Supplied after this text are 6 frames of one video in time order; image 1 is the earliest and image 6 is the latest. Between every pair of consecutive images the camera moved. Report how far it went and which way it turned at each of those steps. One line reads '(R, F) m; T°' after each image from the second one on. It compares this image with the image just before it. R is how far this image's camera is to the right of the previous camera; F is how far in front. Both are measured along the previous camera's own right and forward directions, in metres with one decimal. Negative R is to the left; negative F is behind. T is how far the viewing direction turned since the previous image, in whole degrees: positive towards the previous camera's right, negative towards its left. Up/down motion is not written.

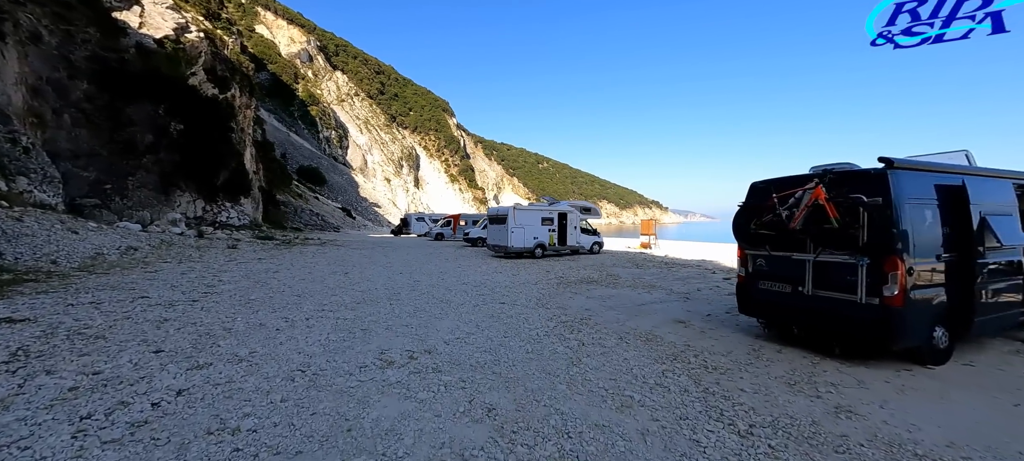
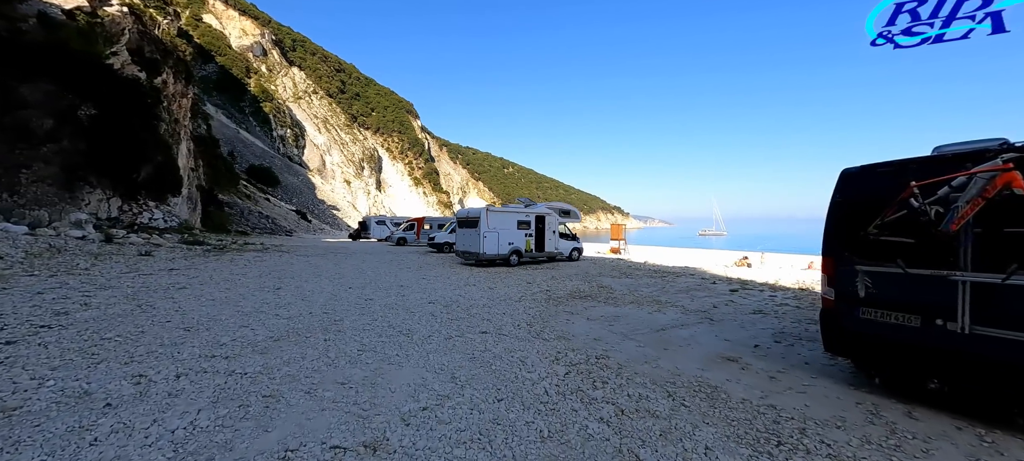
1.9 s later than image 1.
(-0.4, +2.0) m; +6°
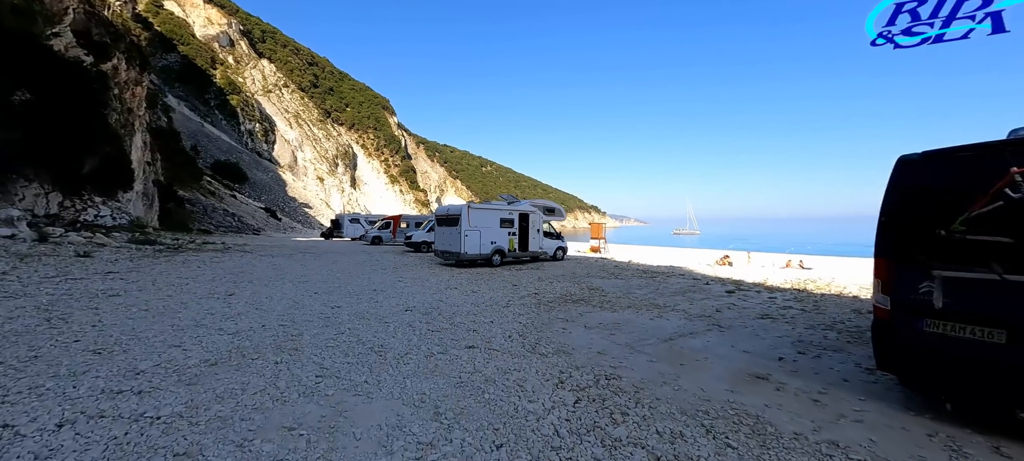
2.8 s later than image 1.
(-0.2, +0.8) m; +3°
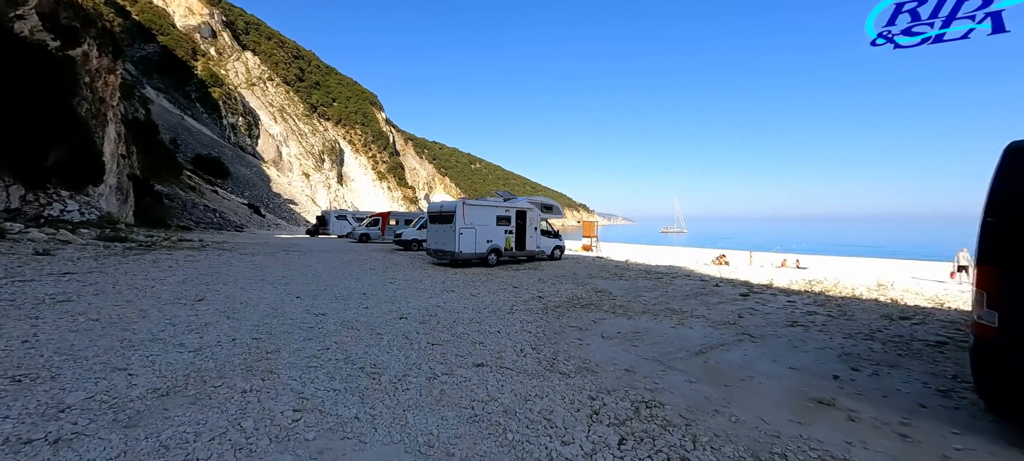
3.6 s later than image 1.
(-0.4, +0.7) m; +2°
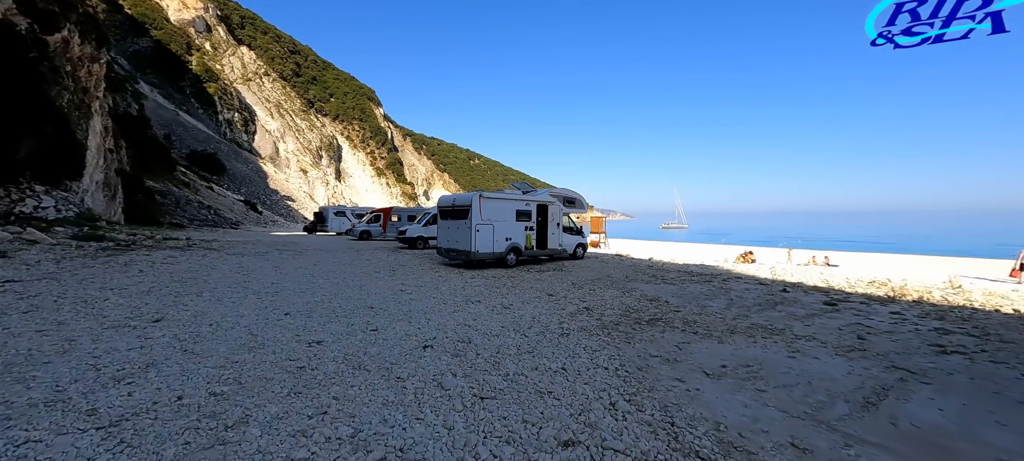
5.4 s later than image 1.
(-0.9, +1.7) m; 0°
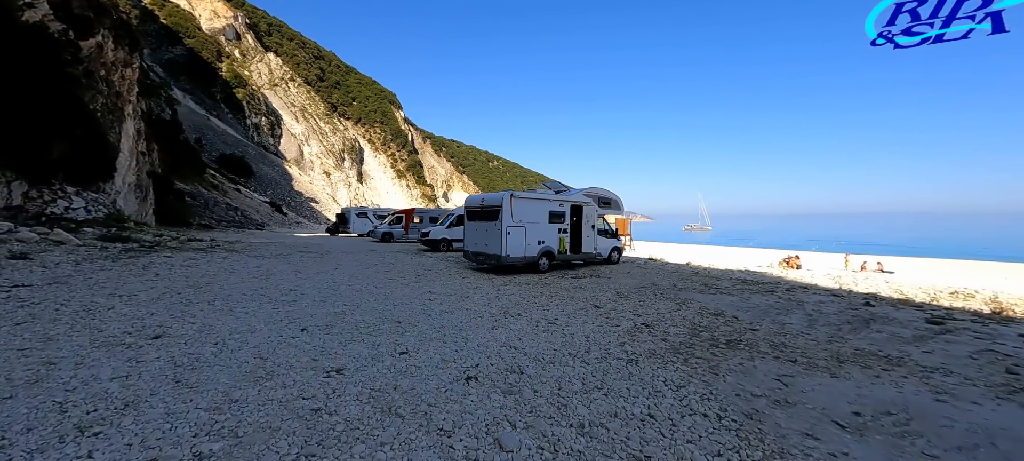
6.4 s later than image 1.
(-0.5, +0.9) m; -3°
